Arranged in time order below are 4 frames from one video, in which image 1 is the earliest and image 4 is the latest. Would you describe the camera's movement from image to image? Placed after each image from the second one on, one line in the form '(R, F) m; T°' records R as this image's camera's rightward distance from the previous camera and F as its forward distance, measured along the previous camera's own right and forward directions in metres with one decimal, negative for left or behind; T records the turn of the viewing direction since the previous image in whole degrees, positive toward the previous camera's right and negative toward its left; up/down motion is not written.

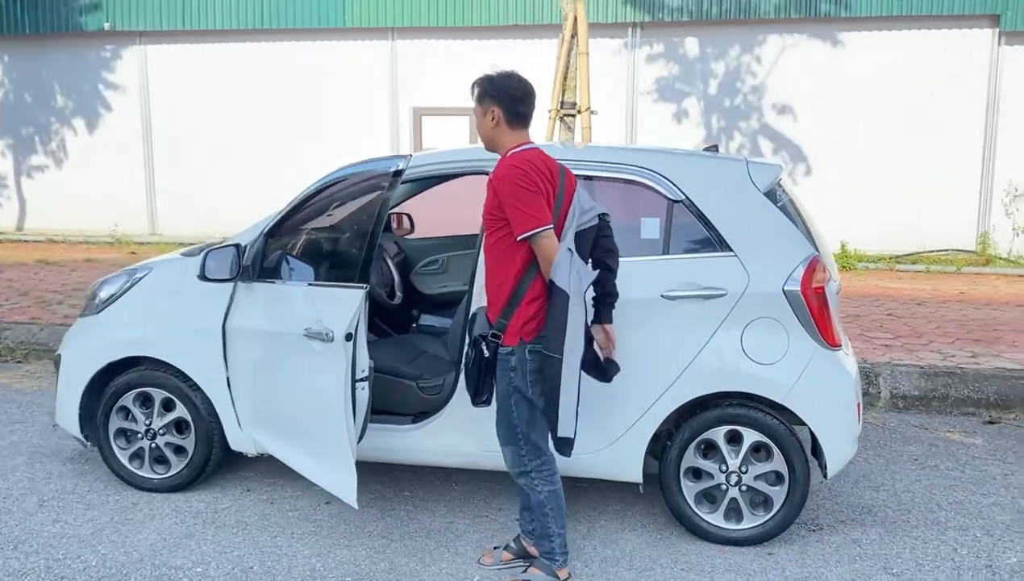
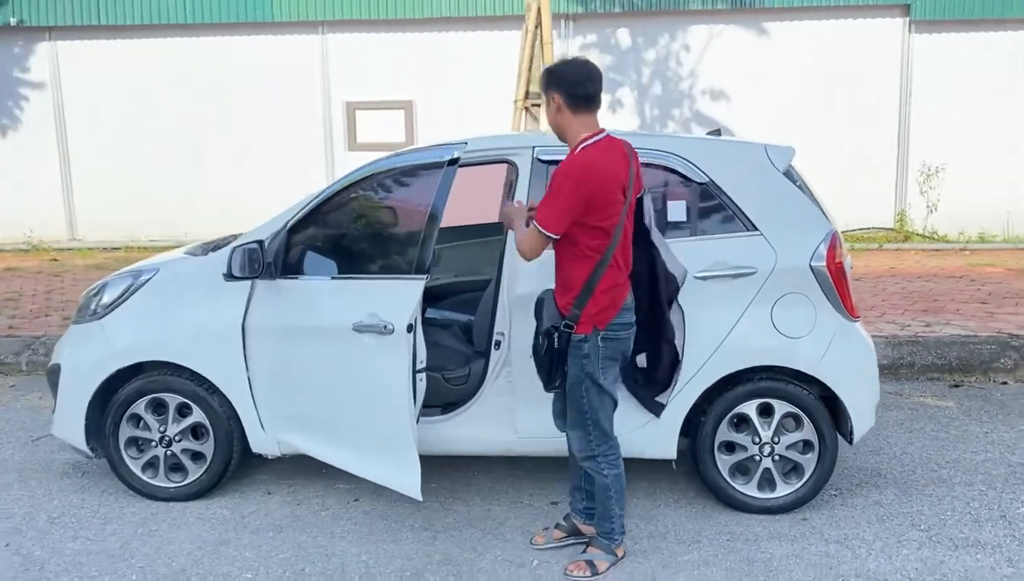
(-0.6, 0.0) m; +6°
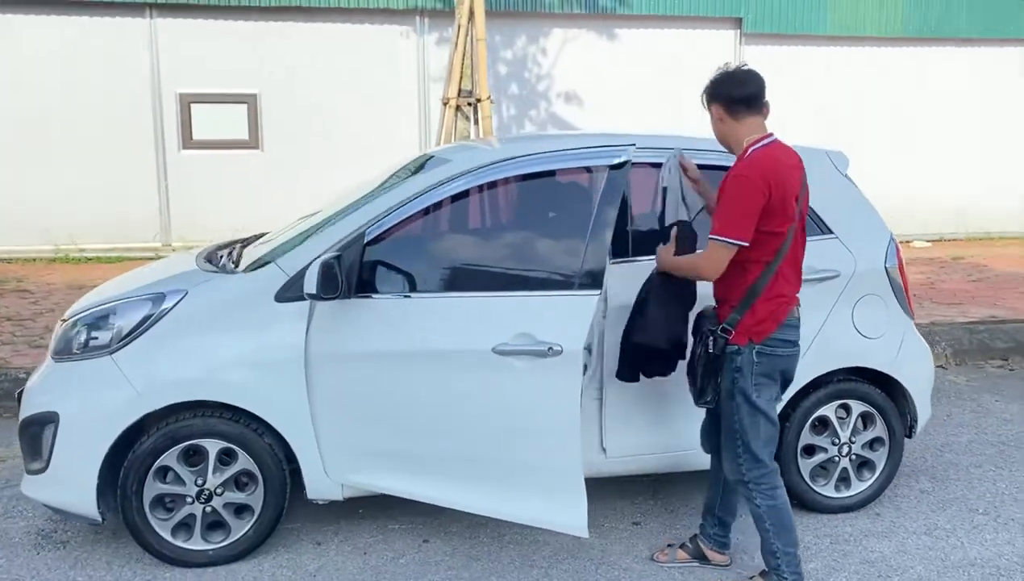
(-1.4, +0.5) m; +16°
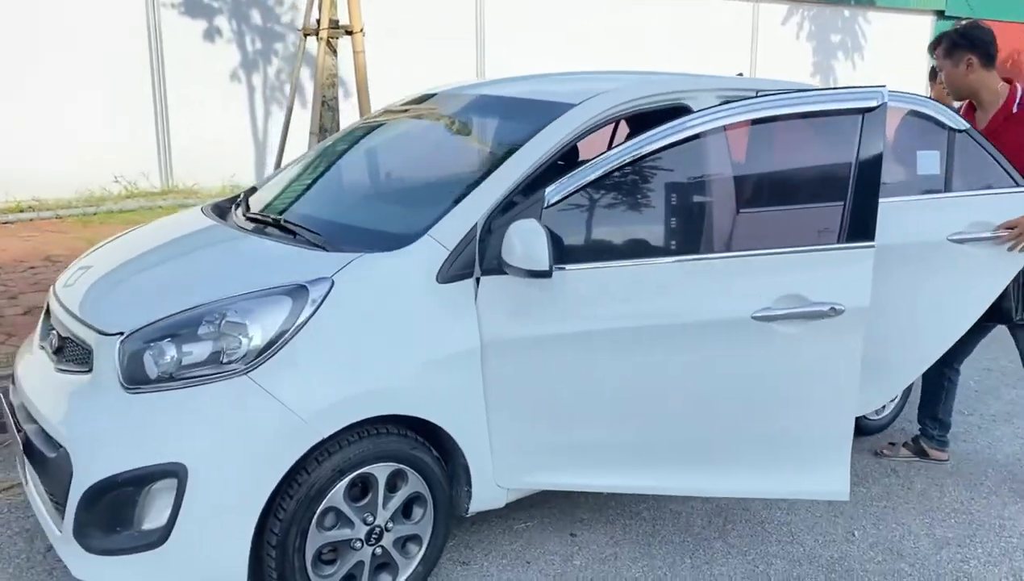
(-2.0, +0.9) m; +24°
